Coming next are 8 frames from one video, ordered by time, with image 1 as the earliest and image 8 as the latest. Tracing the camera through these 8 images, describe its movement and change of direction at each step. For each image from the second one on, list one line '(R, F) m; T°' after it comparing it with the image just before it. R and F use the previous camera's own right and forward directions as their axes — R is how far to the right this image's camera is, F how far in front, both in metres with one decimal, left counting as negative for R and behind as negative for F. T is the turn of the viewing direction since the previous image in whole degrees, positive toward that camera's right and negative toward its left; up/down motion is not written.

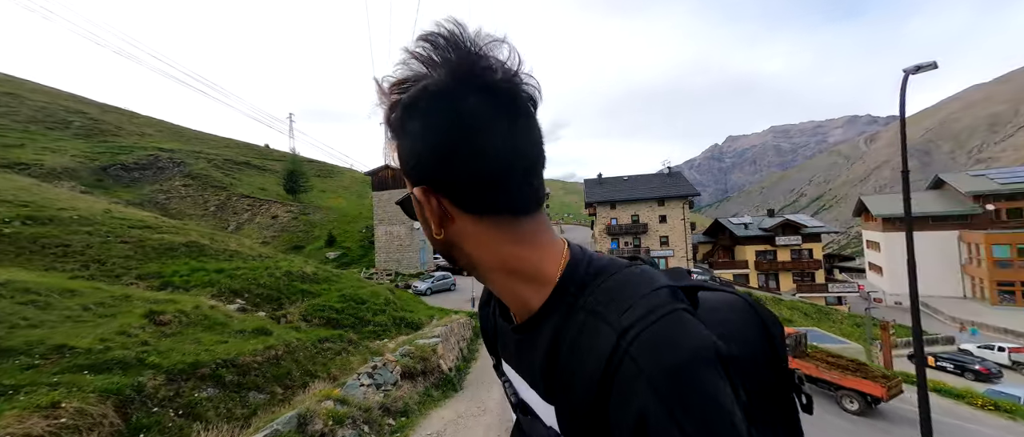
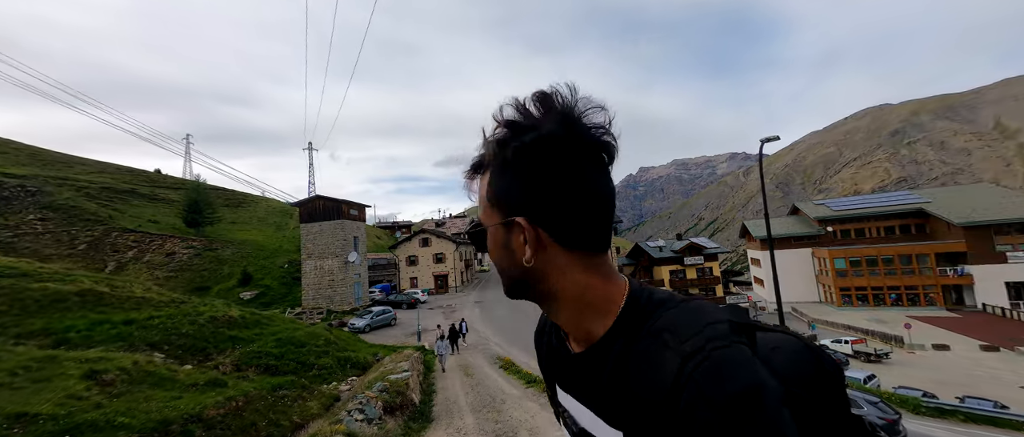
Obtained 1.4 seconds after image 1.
(-0.9, -1.1) m; +11°
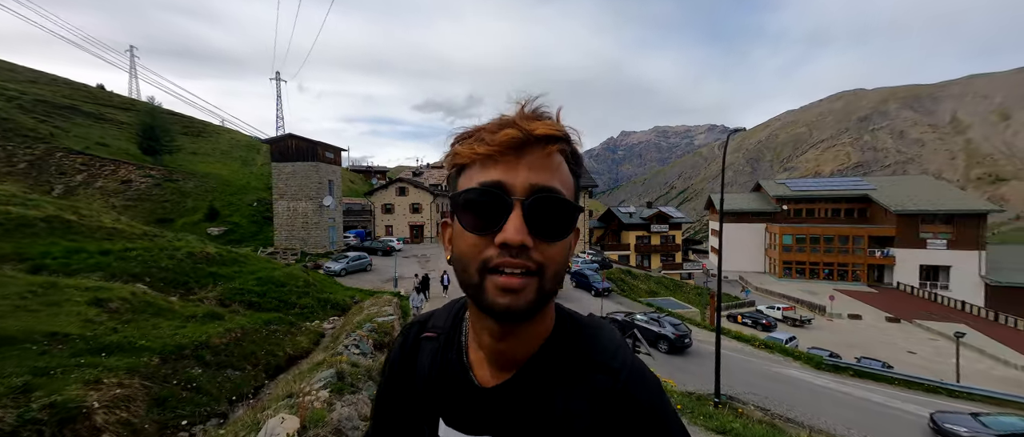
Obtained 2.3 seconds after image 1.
(-0.2, -0.7) m; +4°
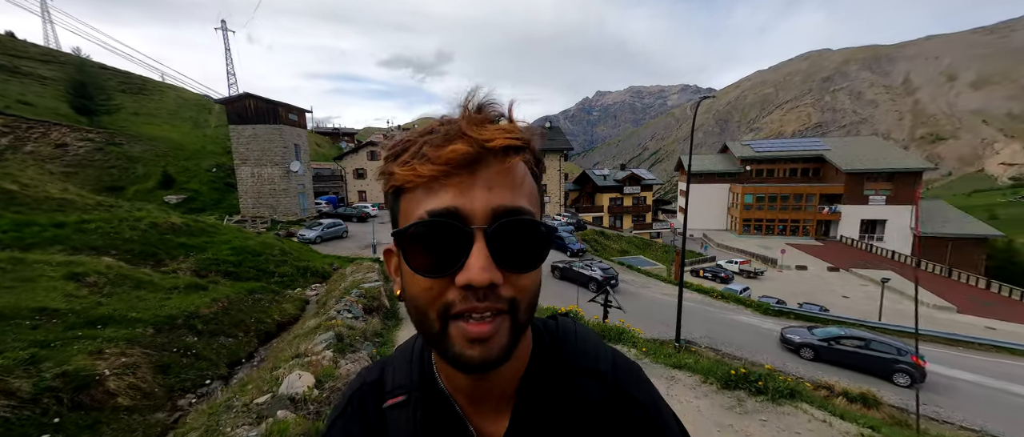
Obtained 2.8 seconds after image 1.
(-0.2, -0.3) m; +4°
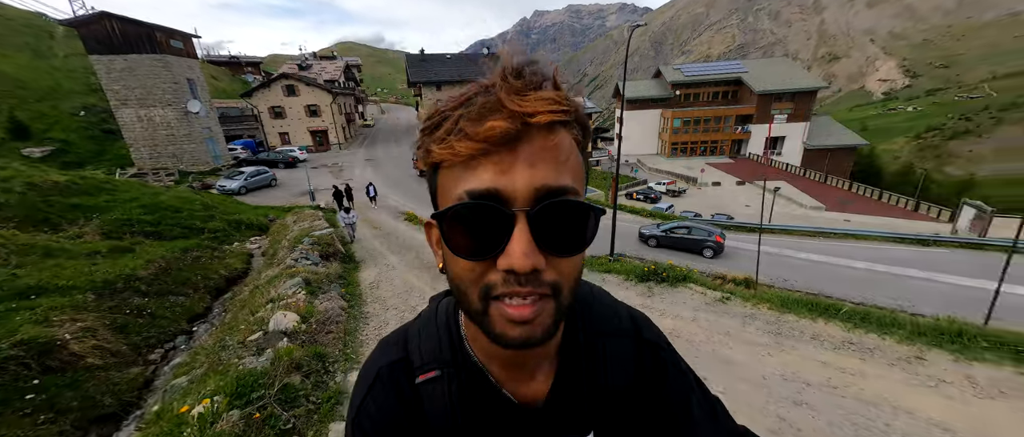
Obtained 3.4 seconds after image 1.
(-0.1, -0.5) m; +9°
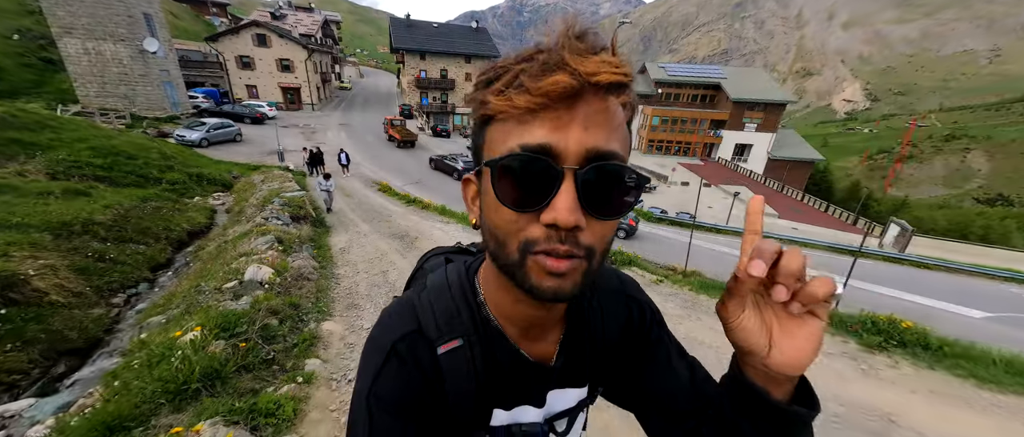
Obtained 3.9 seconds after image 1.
(0.0, -0.4) m; +4°
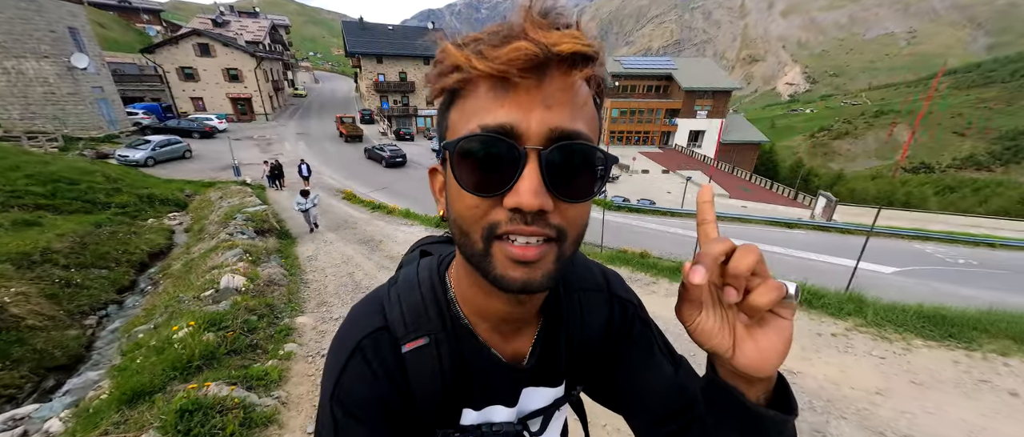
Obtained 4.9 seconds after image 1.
(+0.4, -0.8) m; +4°
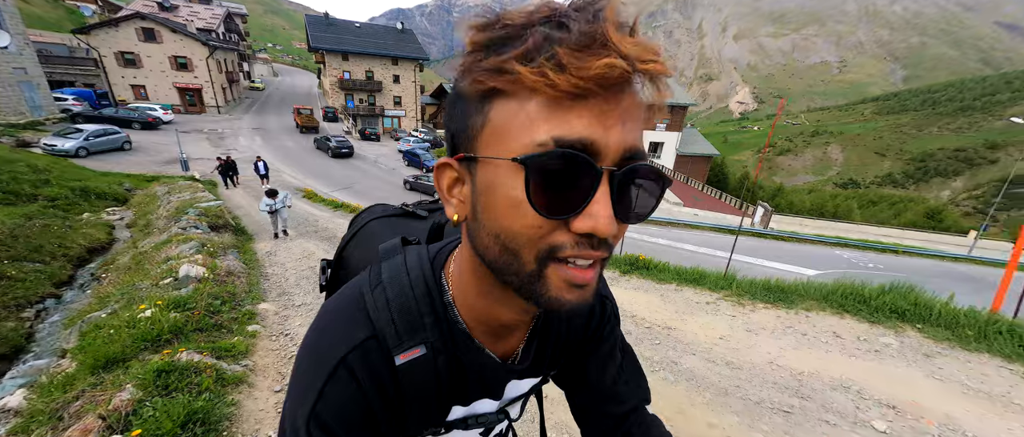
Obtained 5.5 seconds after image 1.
(+0.2, -0.5) m; +5°
